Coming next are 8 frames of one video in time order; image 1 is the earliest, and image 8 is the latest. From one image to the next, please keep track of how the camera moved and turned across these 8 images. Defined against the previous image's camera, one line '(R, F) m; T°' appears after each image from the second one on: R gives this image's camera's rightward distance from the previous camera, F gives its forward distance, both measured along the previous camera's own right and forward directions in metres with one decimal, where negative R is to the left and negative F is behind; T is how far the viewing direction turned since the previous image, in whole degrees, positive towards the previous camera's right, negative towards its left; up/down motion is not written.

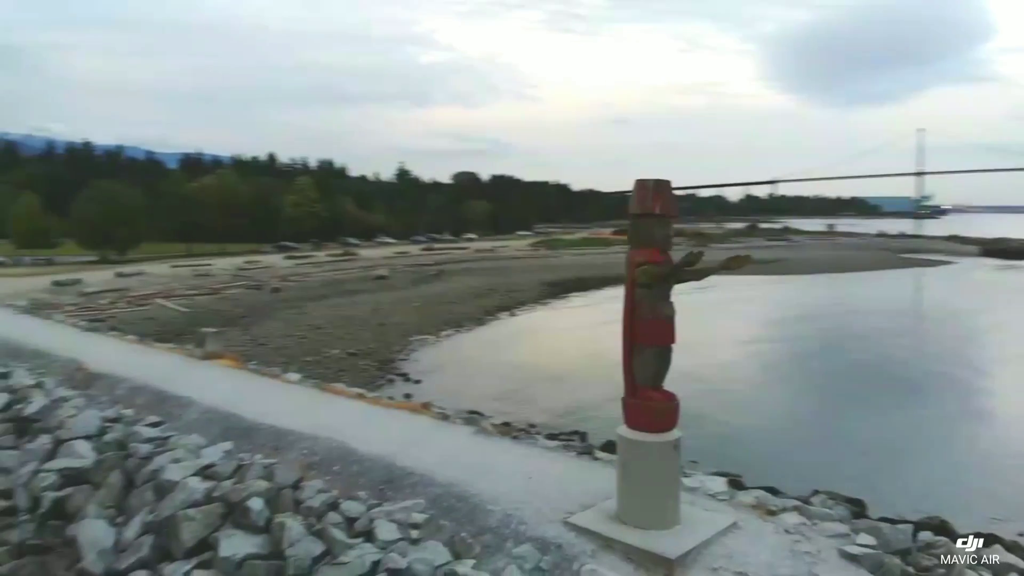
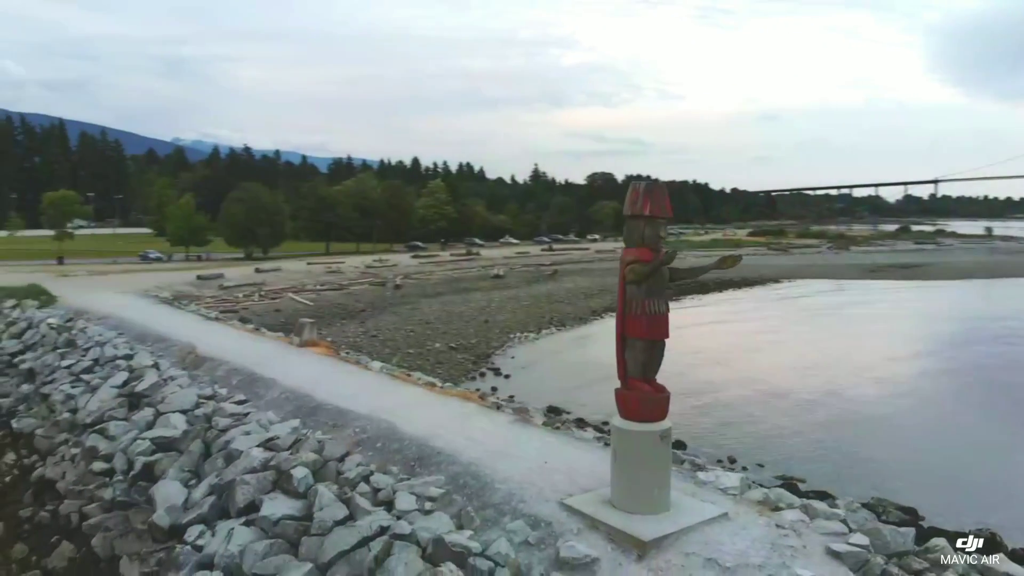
(+1.0, -0.4) m; -9°
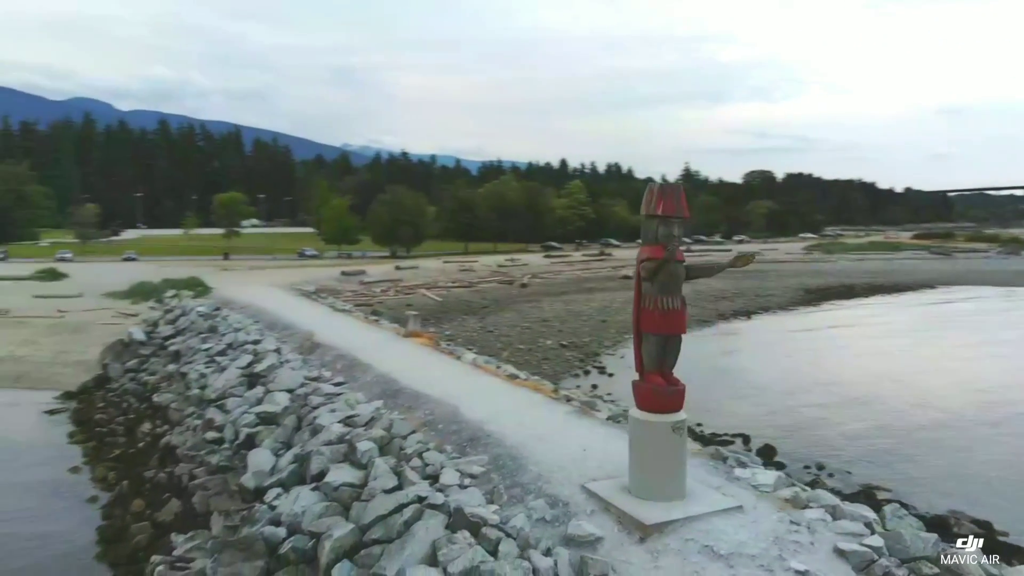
(+1.0, -0.4) m; -10°
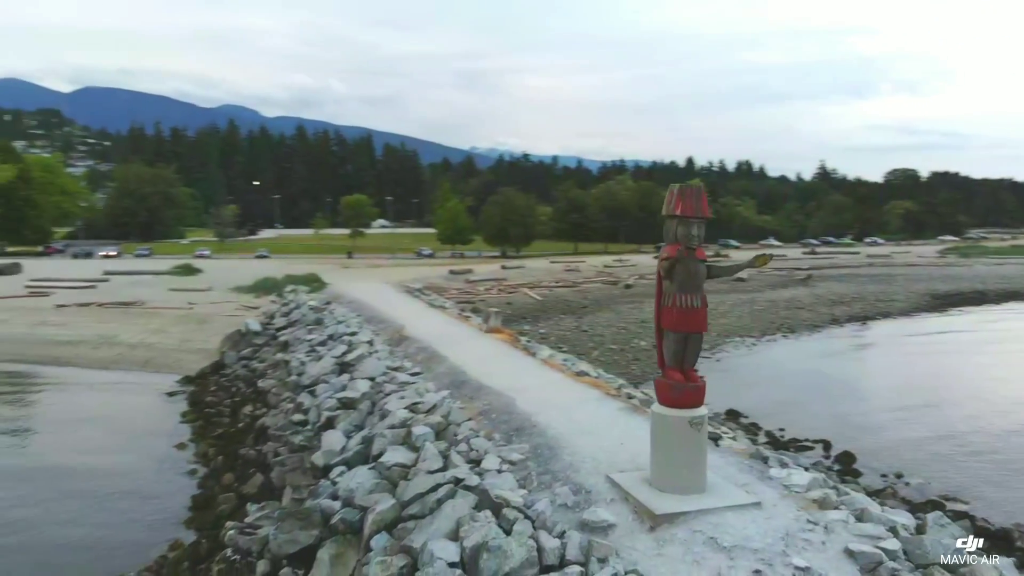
(+0.8, -0.3) m; -9°
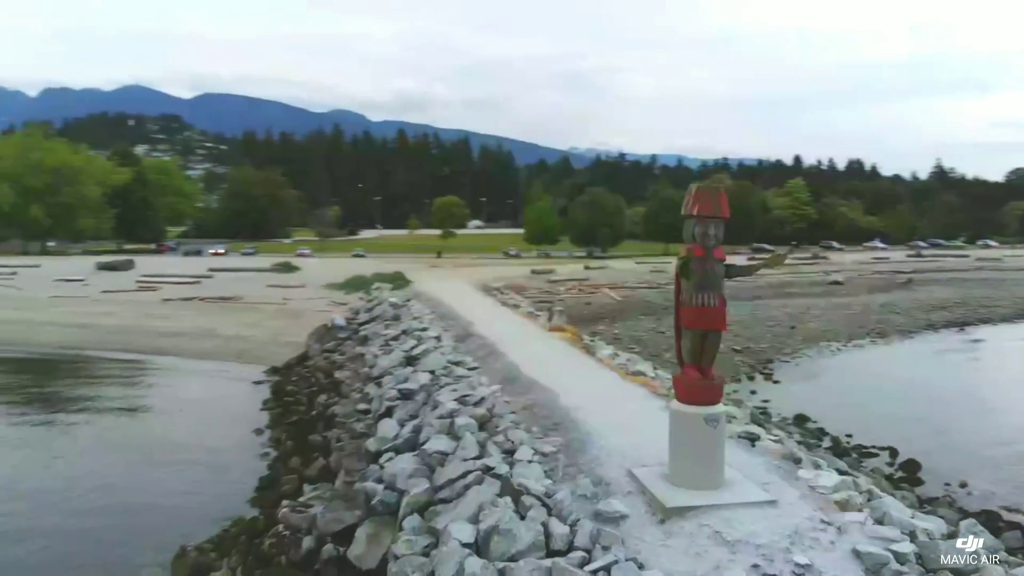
(+0.6, -0.3) m; -7°
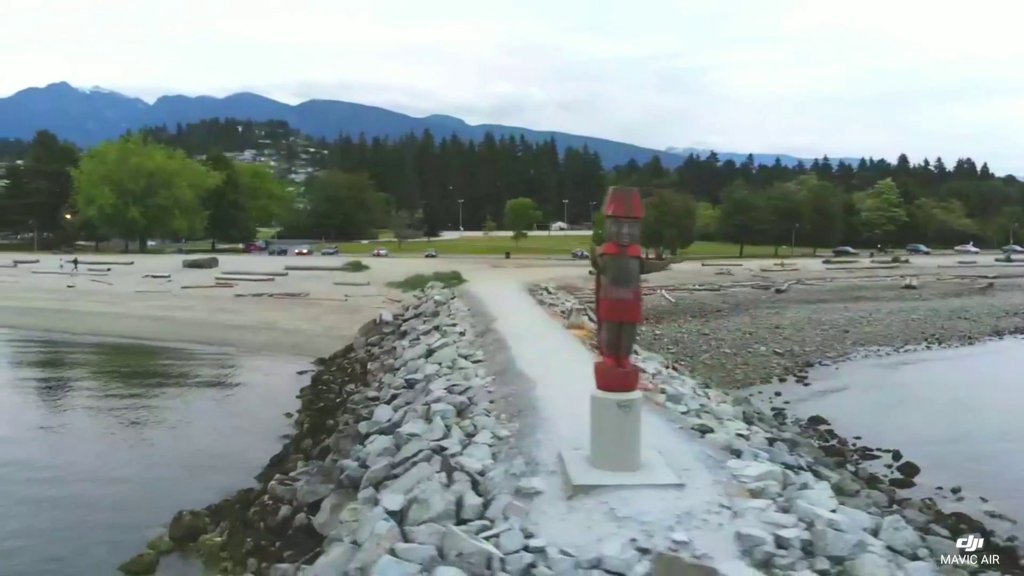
(+1.4, -0.5) m; -7°
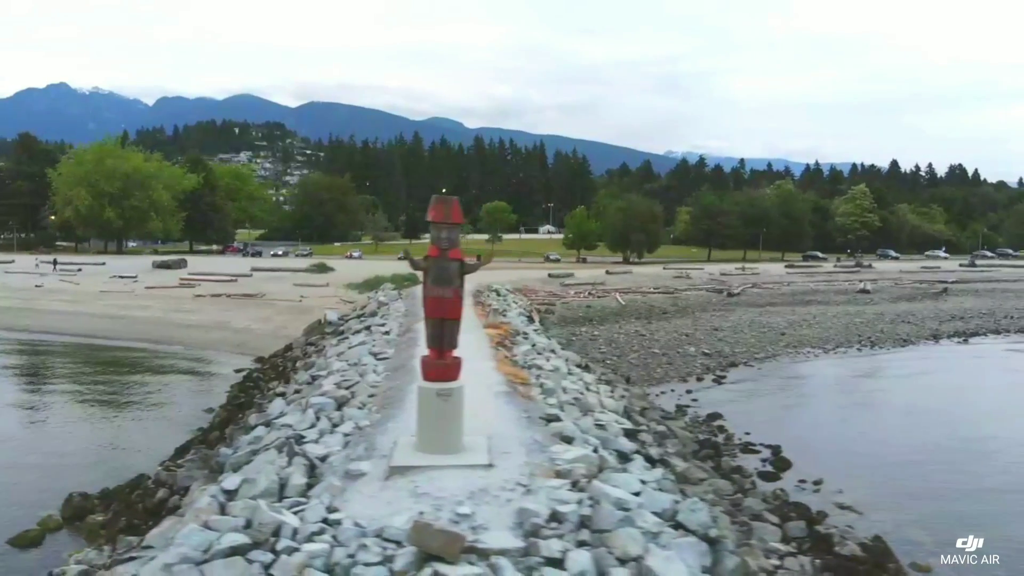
(+1.6, -0.7) m; 0°
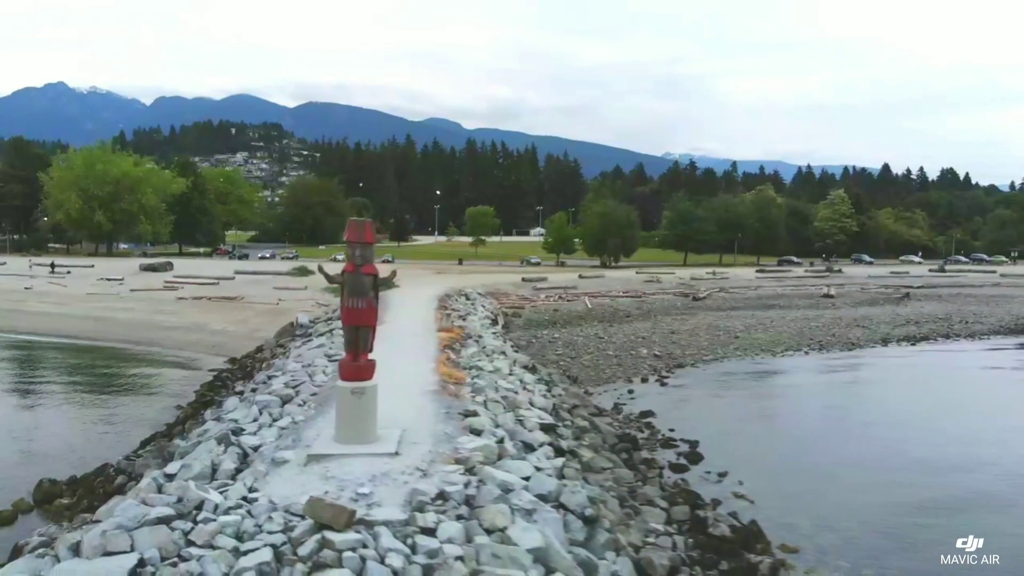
(+1.0, -1.1) m; 0°
